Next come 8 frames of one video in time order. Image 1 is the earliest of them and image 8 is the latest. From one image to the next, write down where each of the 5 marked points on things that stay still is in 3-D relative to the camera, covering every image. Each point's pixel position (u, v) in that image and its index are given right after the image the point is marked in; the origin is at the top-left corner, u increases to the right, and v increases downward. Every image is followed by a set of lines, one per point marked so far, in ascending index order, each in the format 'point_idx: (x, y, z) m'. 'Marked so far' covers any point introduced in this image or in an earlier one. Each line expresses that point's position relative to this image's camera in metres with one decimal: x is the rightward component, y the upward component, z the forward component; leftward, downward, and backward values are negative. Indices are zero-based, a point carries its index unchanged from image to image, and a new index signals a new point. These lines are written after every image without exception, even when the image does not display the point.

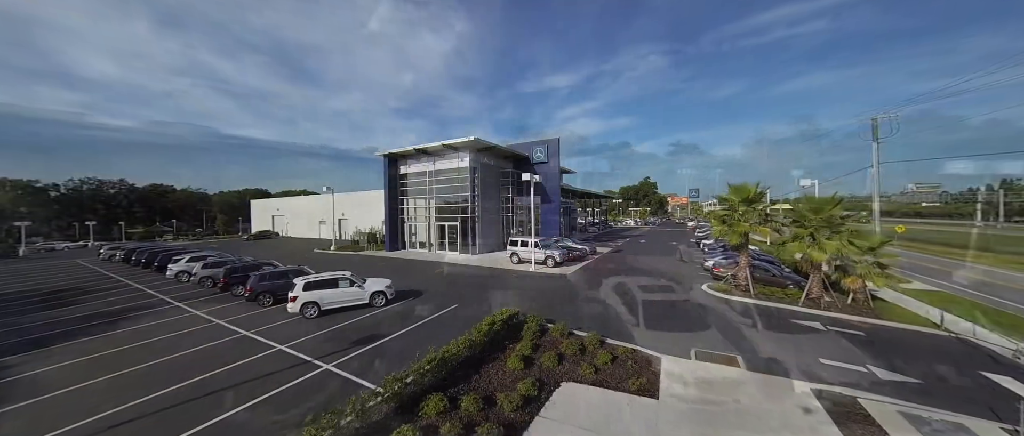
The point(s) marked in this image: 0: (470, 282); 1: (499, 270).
0: (-1.9, -2.9, +14.1) m
1: (-0.7, -2.7, +16.1) m
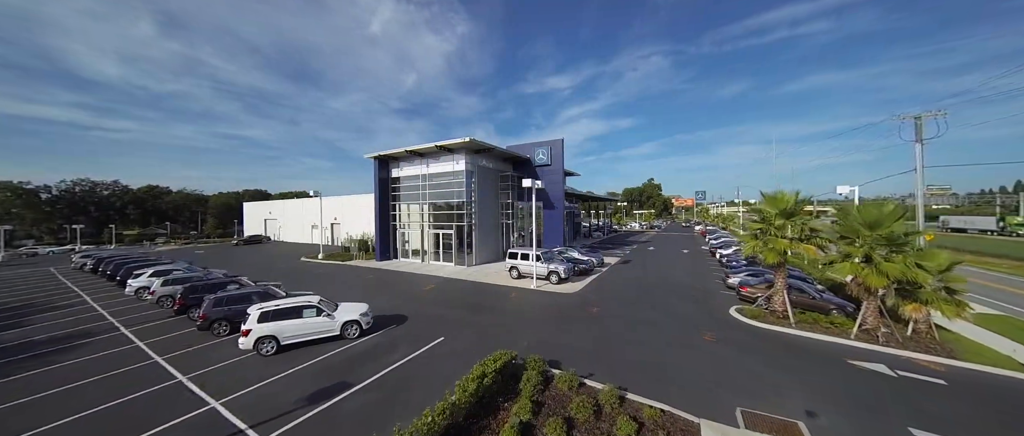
0: (-2.0, -3.4, +12.4) m
1: (-0.7, -3.2, +14.4) m
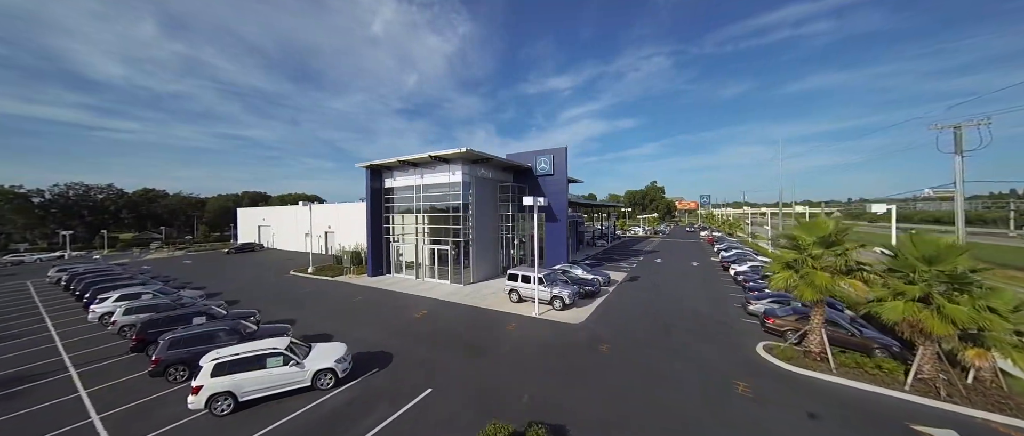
0: (-2.0, -4.2, +11.2) m
1: (-0.7, -4.0, +13.1) m
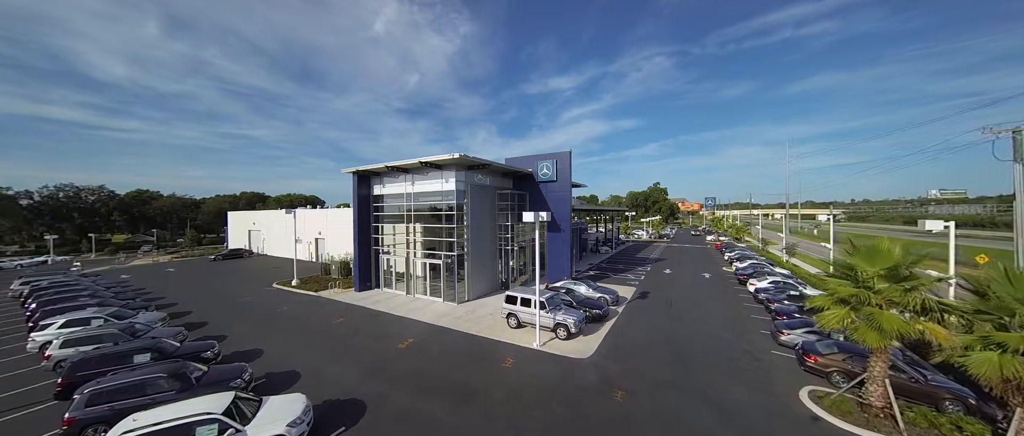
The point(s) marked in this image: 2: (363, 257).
0: (-2.1, -4.8, +9.6) m
1: (-0.8, -4.6, +11.5) m
2: (-9.0, -2.4, +19.0) m
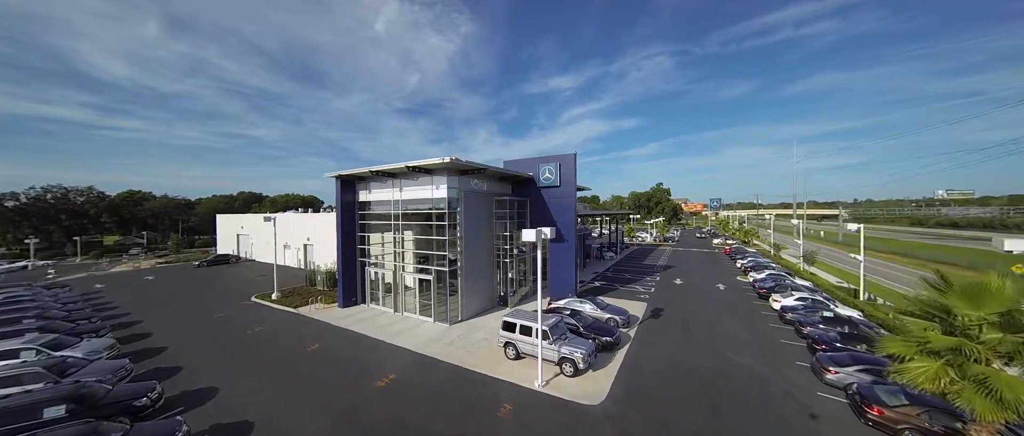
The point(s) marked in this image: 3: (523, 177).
0: (-2.1, -5.3, +7.9) m
1: (-0.9, -5.1, +9.9) m
2: (-9.1, -2.8, +17.3) m
3: (+0.6, +2.3, +17.7) m
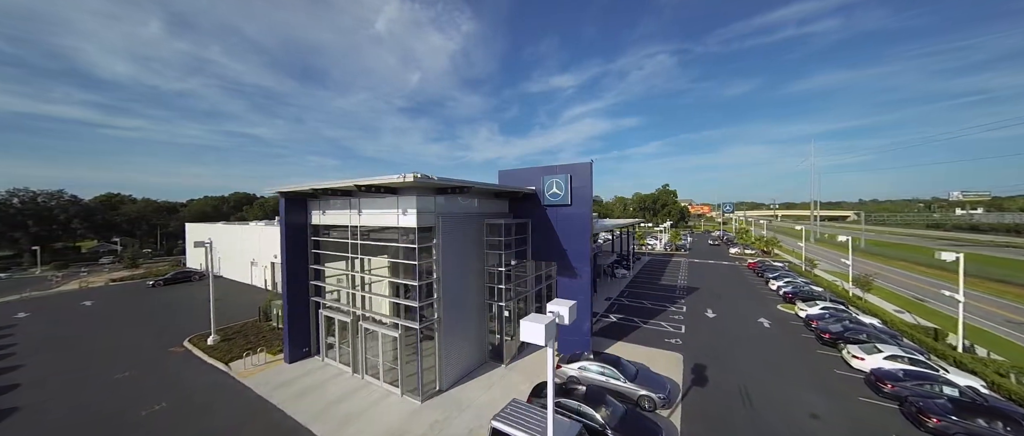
0: (-2.3, -6.5, +4.0) m
1: (-1.0, -6.3, +6.0) m
2: (-9.2, -4.0, +13.4) m
3: (+0.5, +1.1, +13.8) m
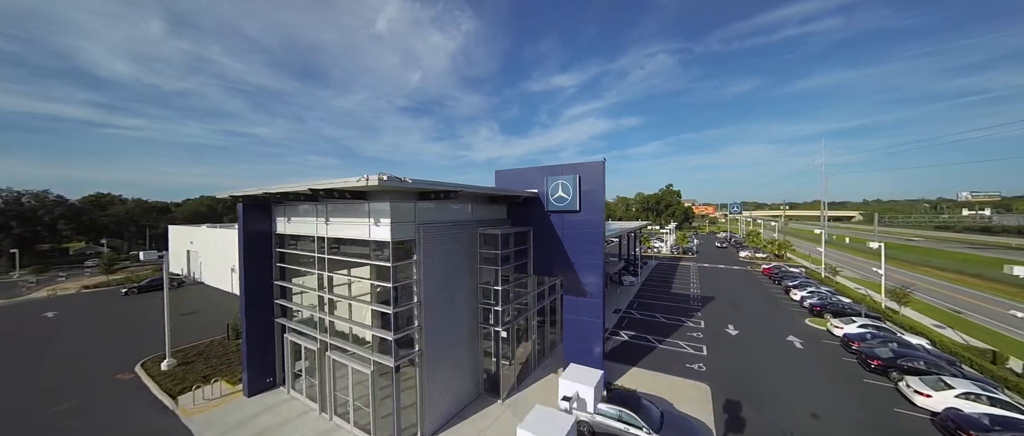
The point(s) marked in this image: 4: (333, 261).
0: (-2.4, -6.8, +2.1) m
1: (-1.1, -6.6, +4.0) m
2: (-9.3, -4.3, +11.5) m
3: (+0.5, +0.8, +11.9) m
4: (-5.6, -1.3, +10.0) m
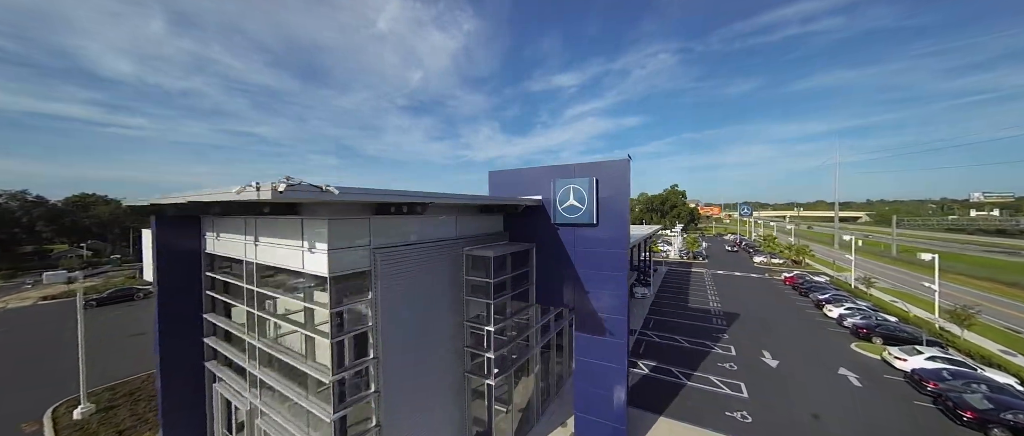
0: (-2.5, -7.2, -0.5) m
1: (-1.2, -7.0, +1.4) m
2: (-9.3, -4.7, +9.0) m
3: (+0.4, +0.4, +9.3) m
4: (-5.7, -1.7, +7.4) m
